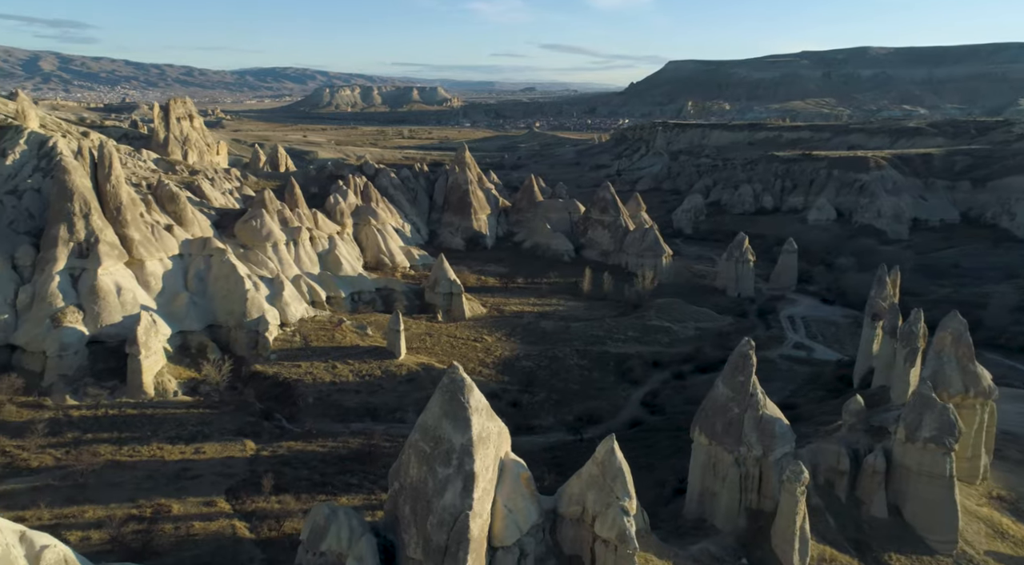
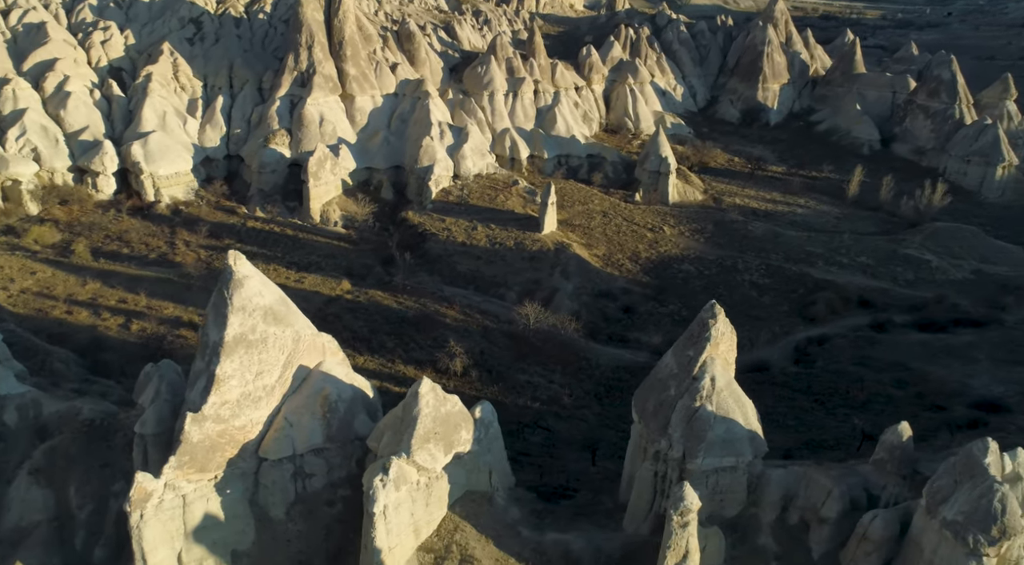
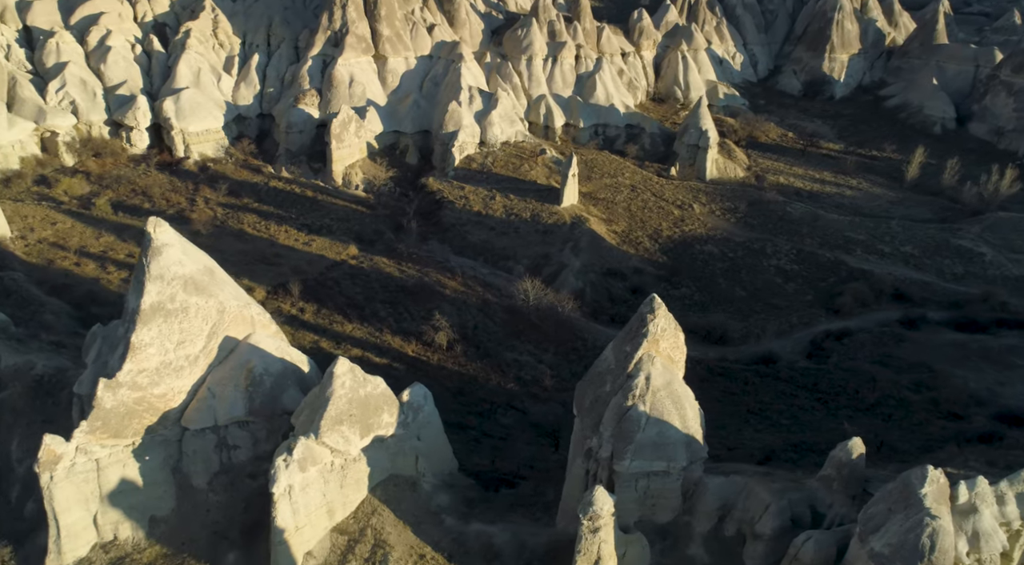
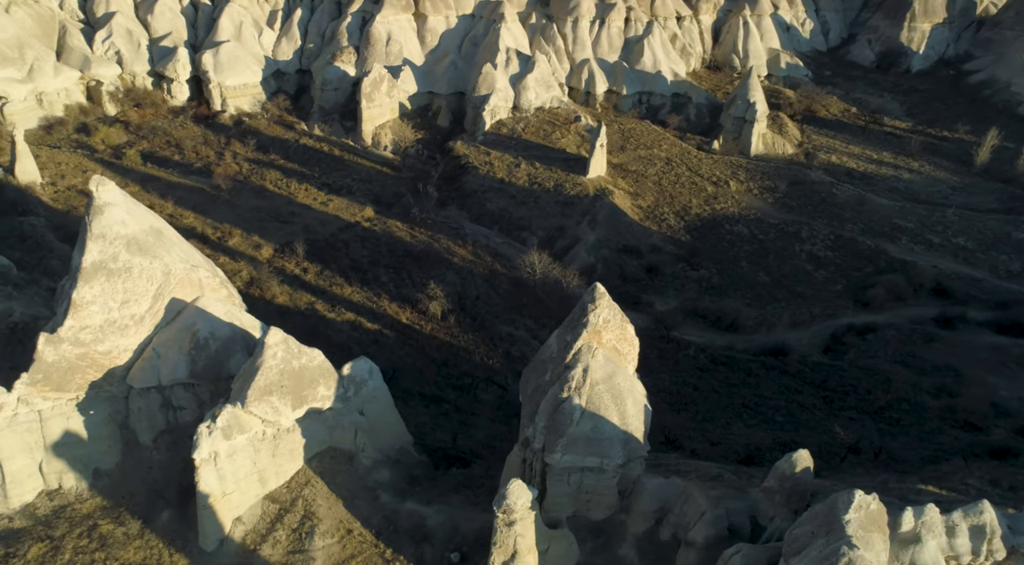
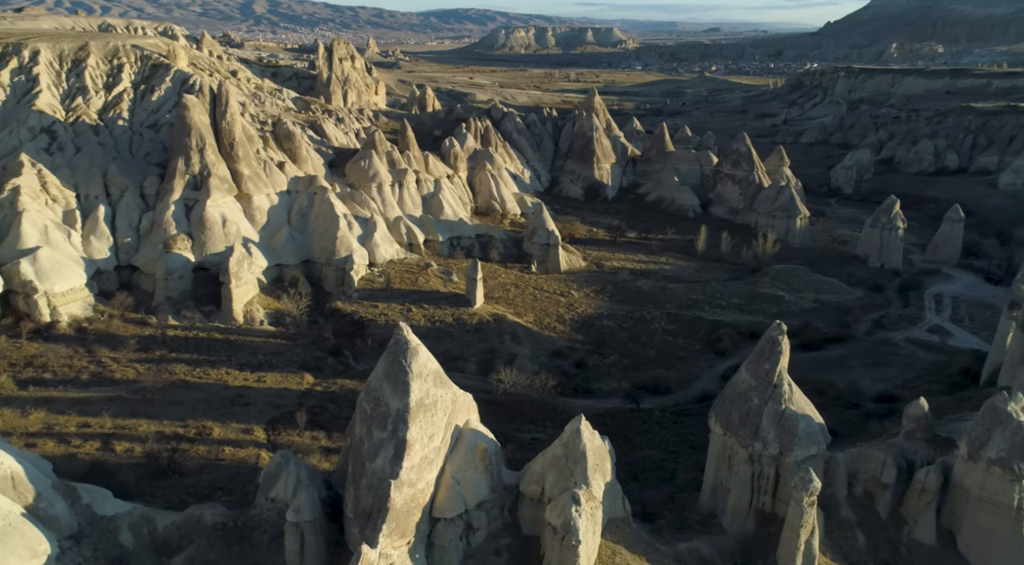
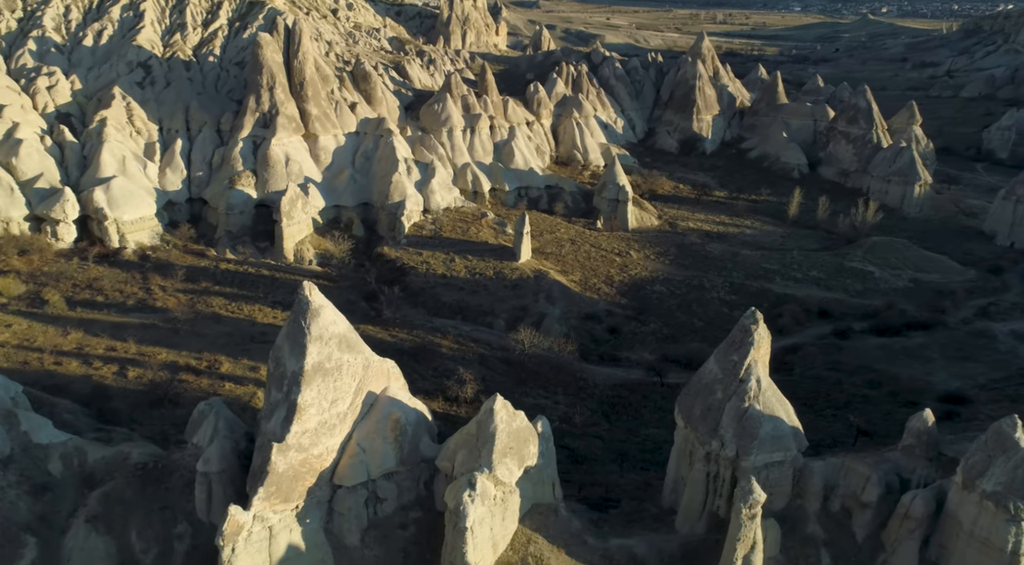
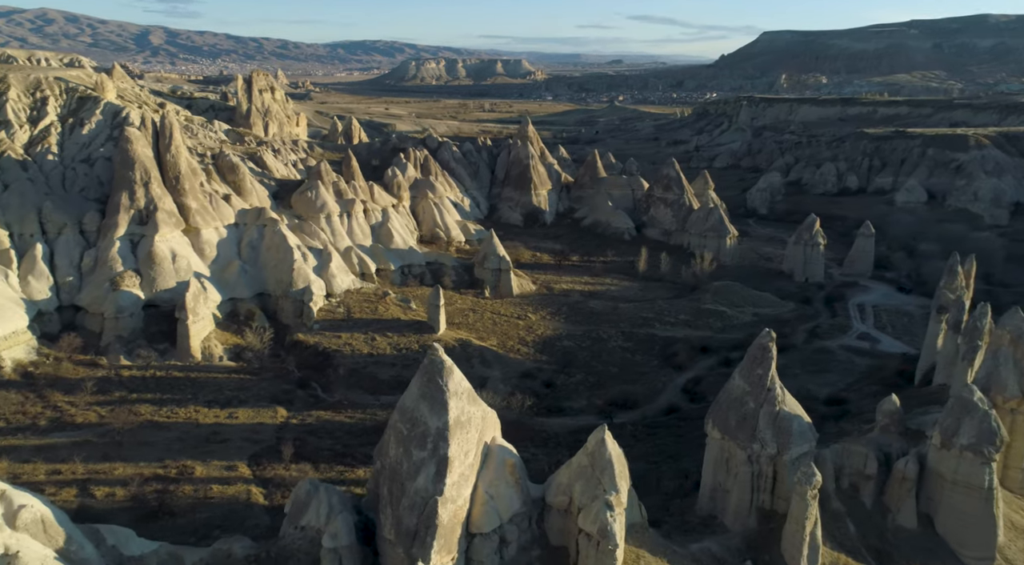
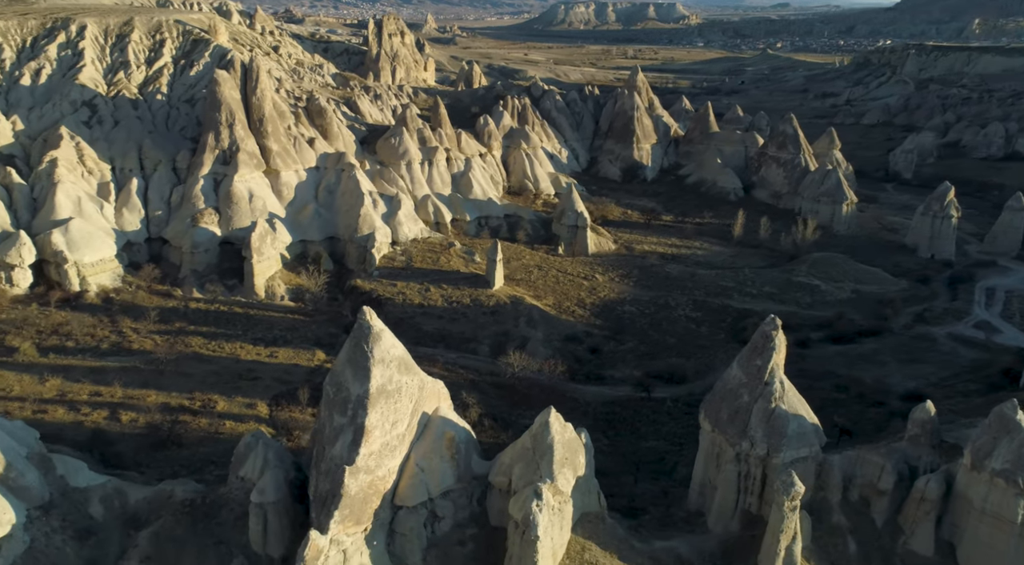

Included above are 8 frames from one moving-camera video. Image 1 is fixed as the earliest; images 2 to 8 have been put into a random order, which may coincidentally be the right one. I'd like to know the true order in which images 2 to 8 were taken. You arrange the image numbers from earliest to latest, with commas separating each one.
7, 5, 8, 6, 2, 3, 4
